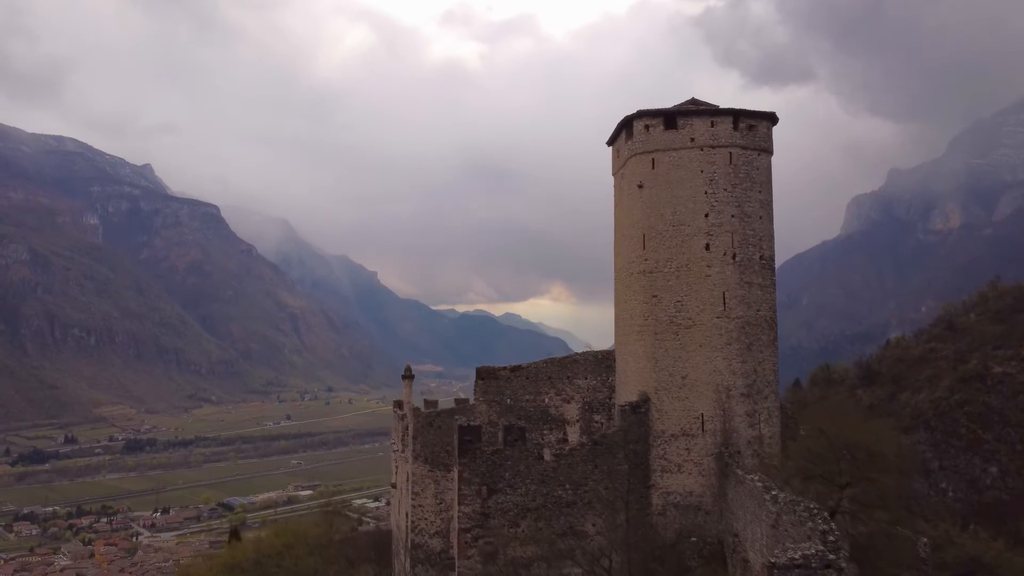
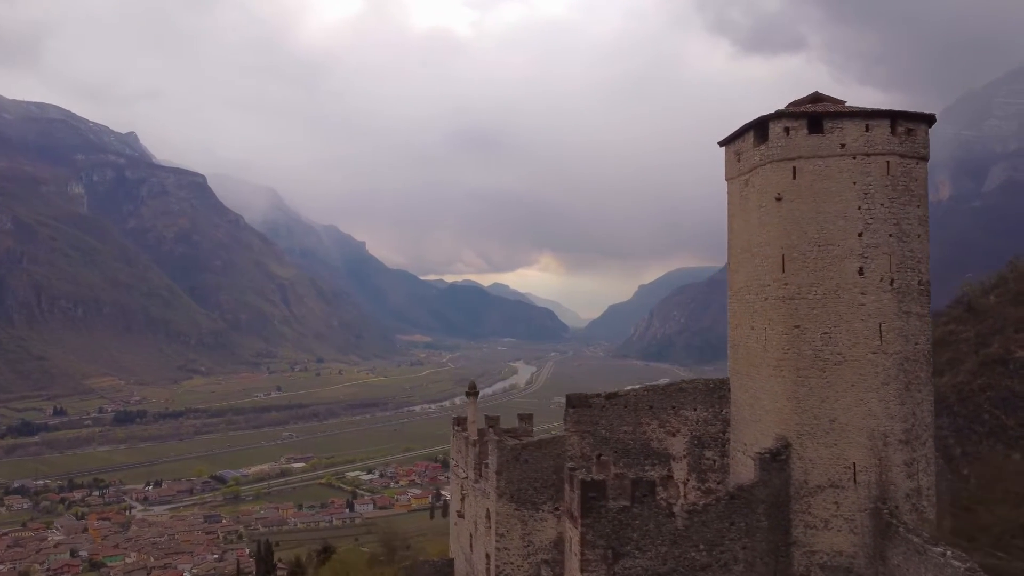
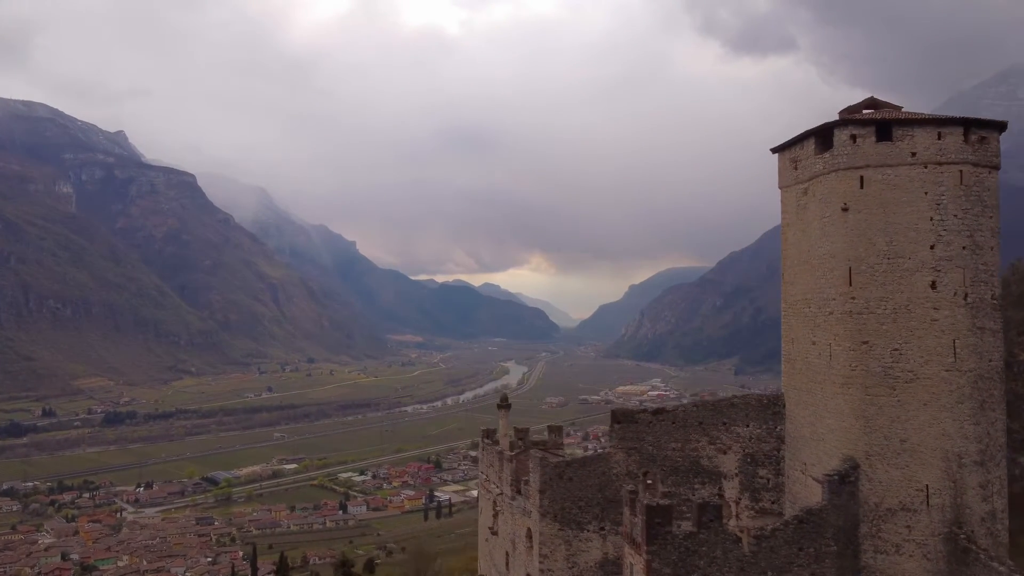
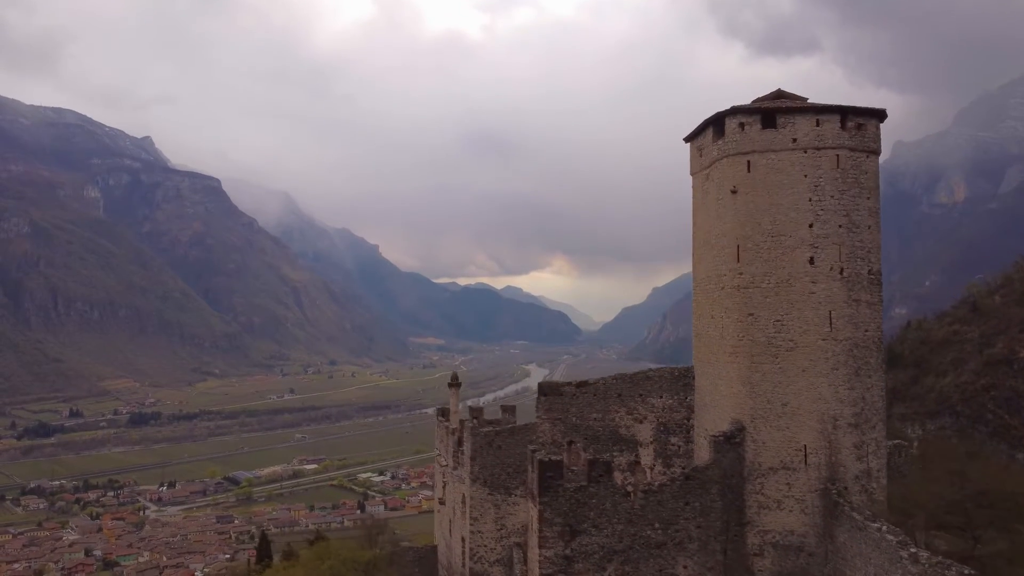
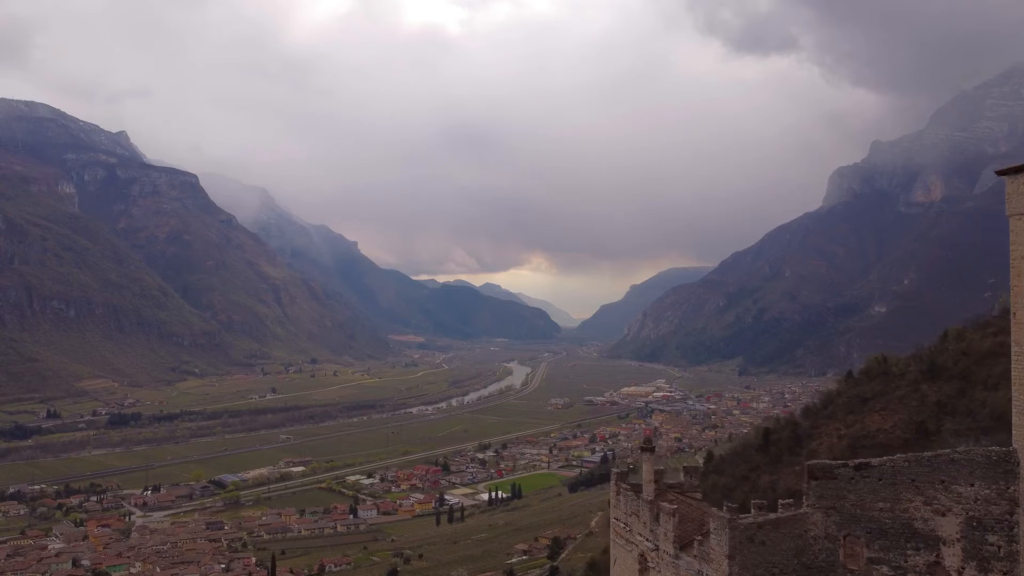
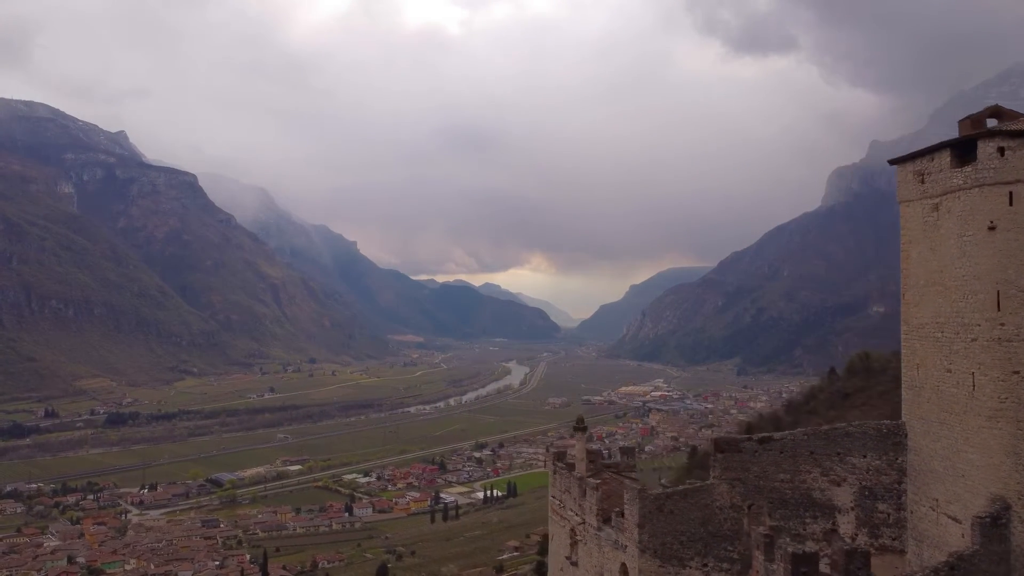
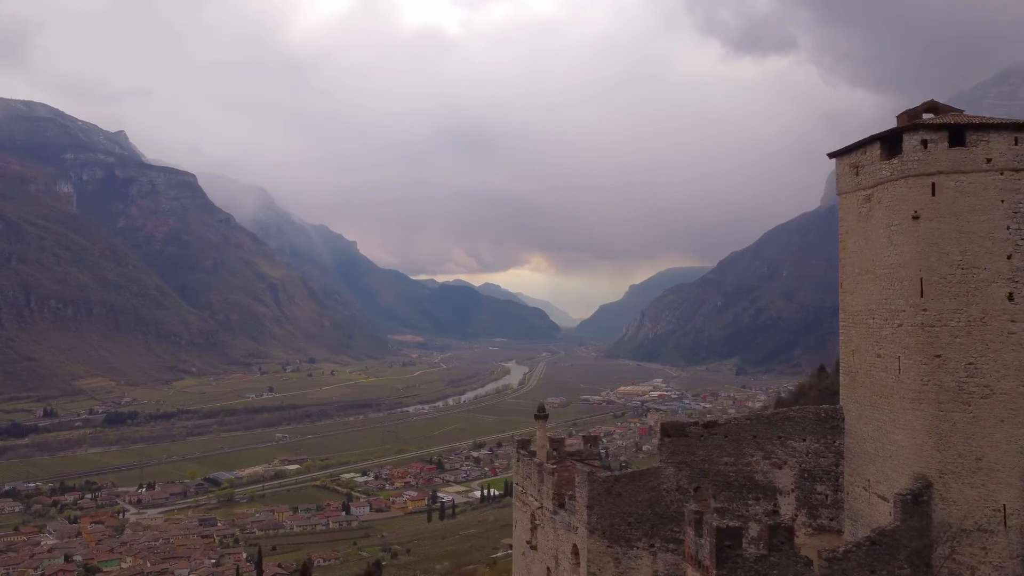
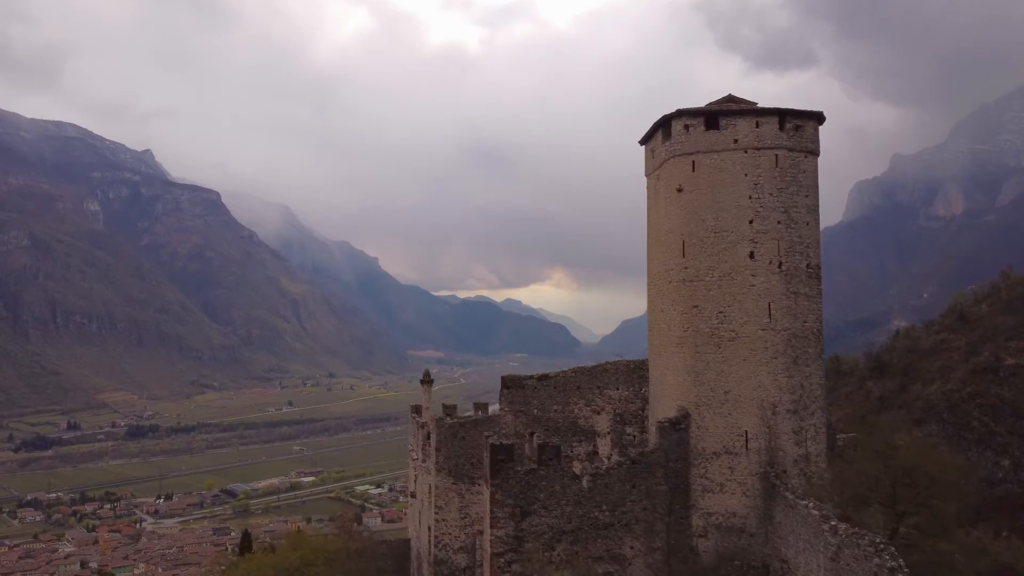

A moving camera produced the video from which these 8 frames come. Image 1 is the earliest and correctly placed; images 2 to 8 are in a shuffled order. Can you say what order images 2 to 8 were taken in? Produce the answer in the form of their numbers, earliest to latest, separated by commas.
8, 4, 2, 3, 7, 6, 5
